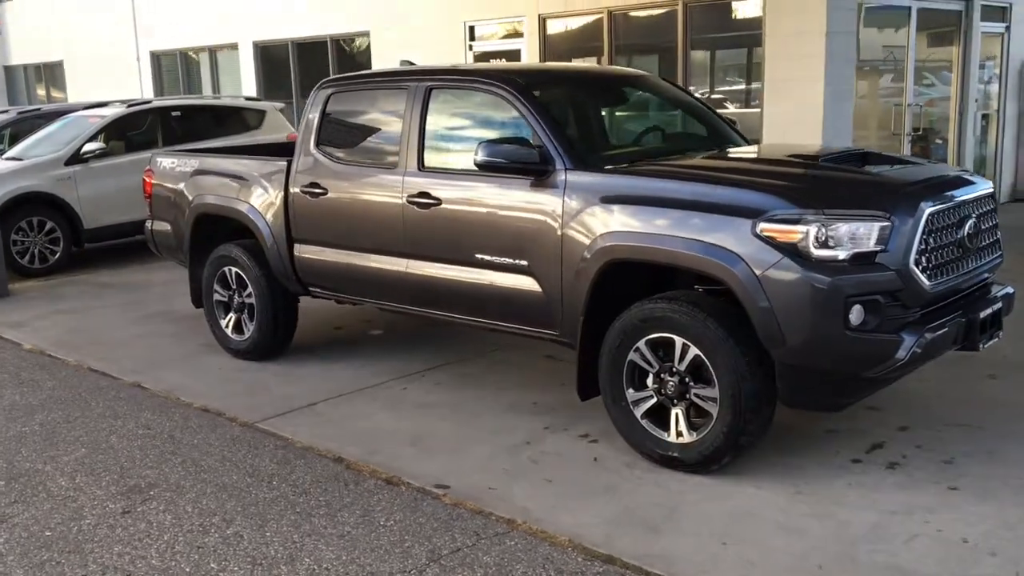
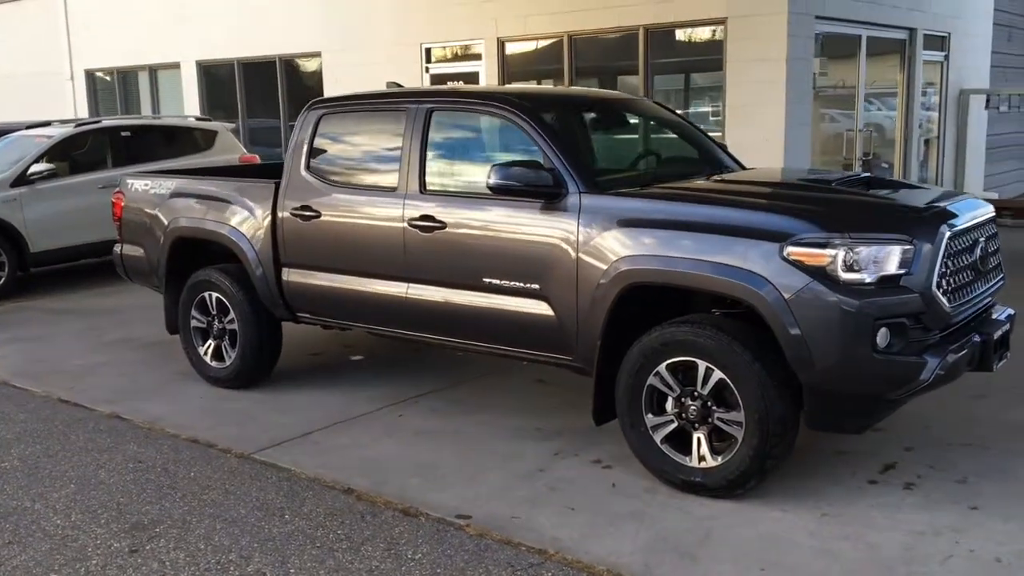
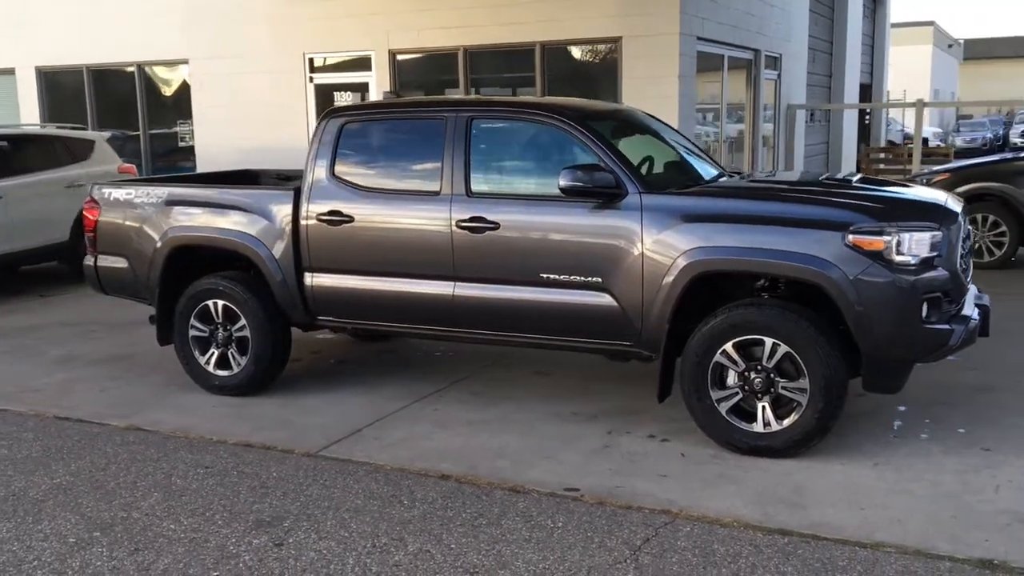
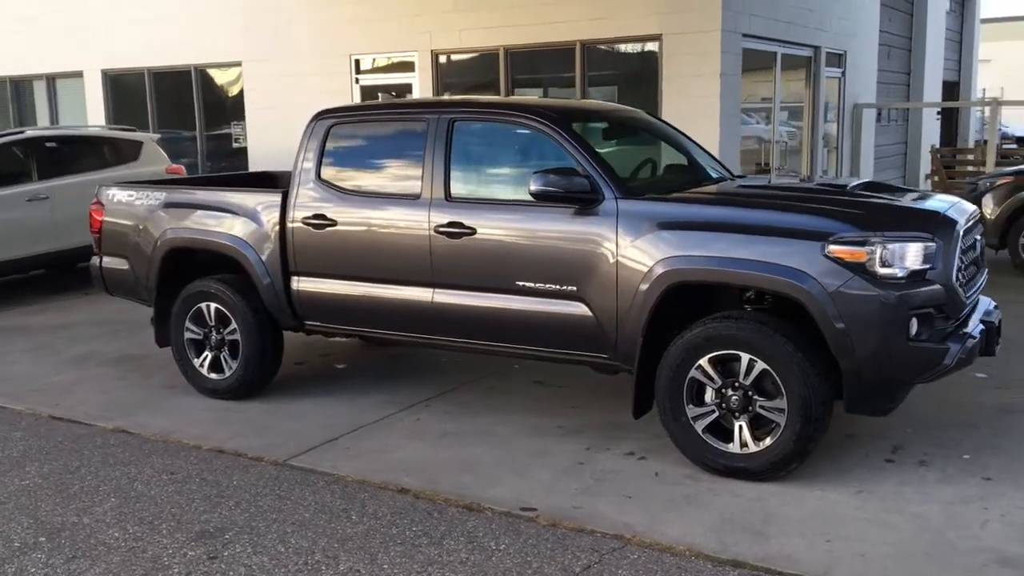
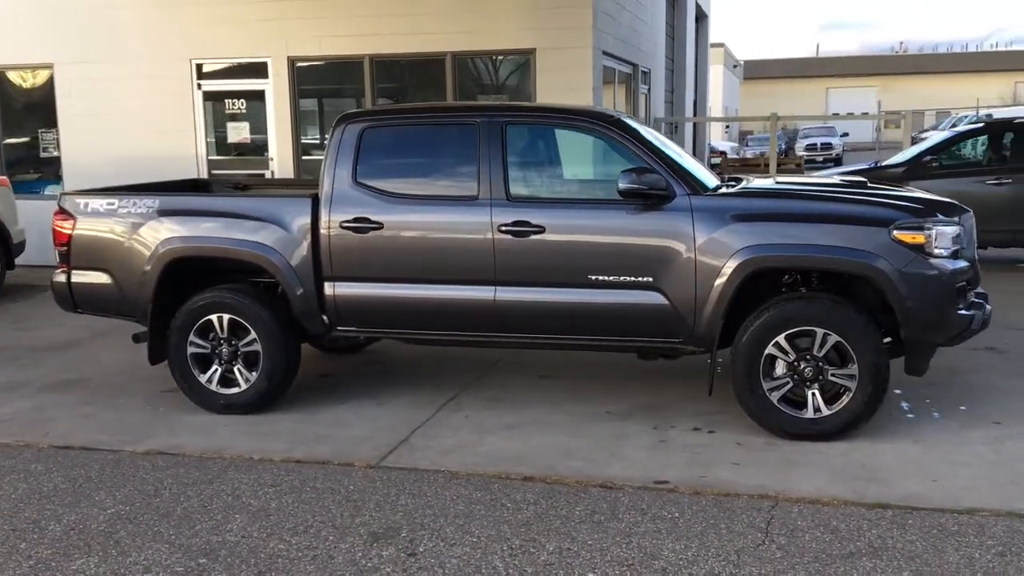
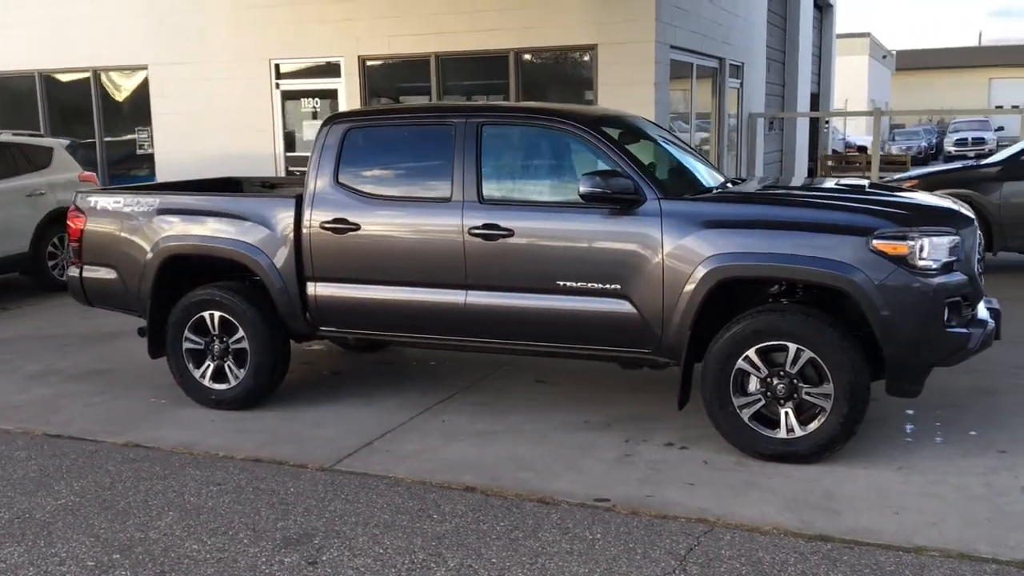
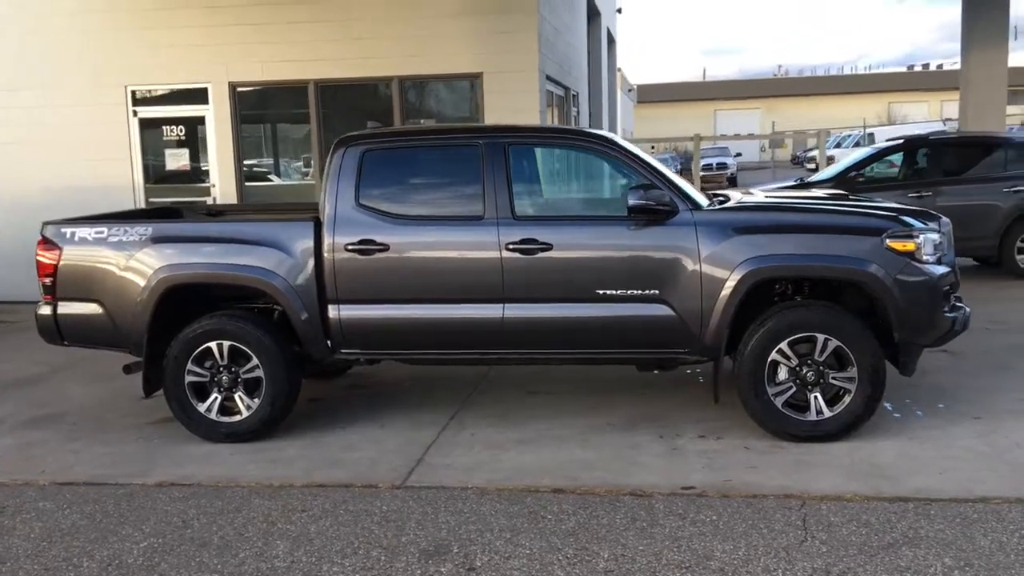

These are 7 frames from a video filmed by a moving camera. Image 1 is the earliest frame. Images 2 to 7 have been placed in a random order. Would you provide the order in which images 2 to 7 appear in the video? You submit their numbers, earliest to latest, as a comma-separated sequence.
2, 4, 3, 6, 5, 7
